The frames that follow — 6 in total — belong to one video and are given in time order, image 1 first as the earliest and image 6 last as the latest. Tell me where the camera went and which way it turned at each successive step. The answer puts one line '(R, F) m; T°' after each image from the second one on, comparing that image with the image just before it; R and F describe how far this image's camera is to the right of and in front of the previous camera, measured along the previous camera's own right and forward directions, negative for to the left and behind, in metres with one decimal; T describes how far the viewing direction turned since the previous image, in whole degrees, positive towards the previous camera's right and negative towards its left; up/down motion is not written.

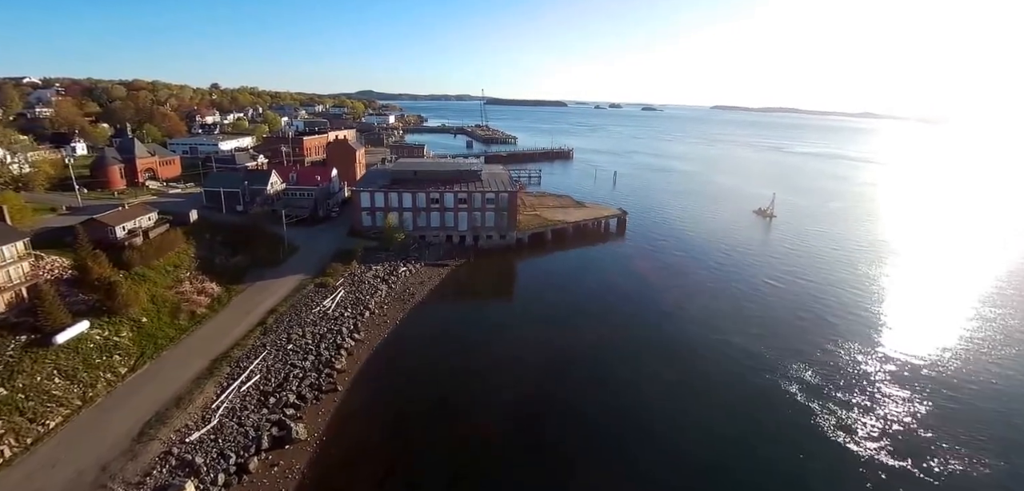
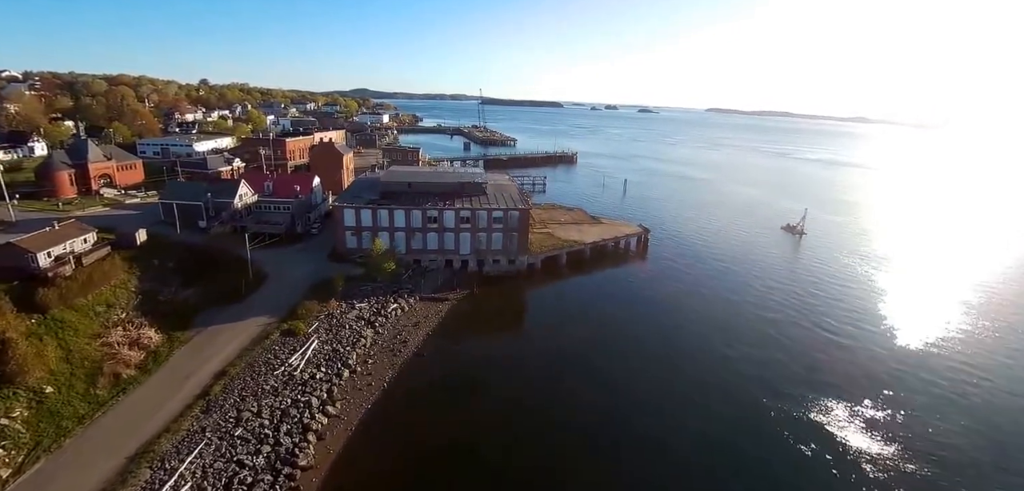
(-1.4, +6.4) m; +1°
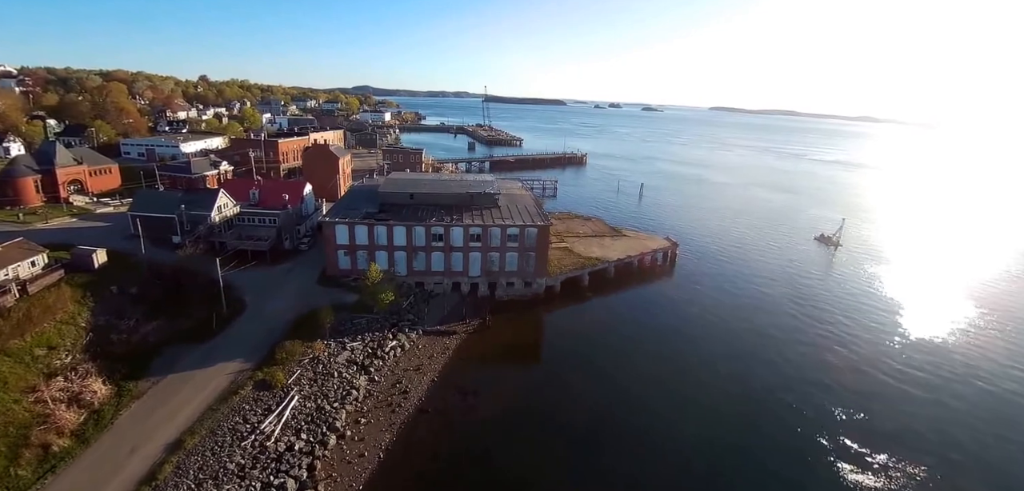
(-1.1, +4.7) m; 0°
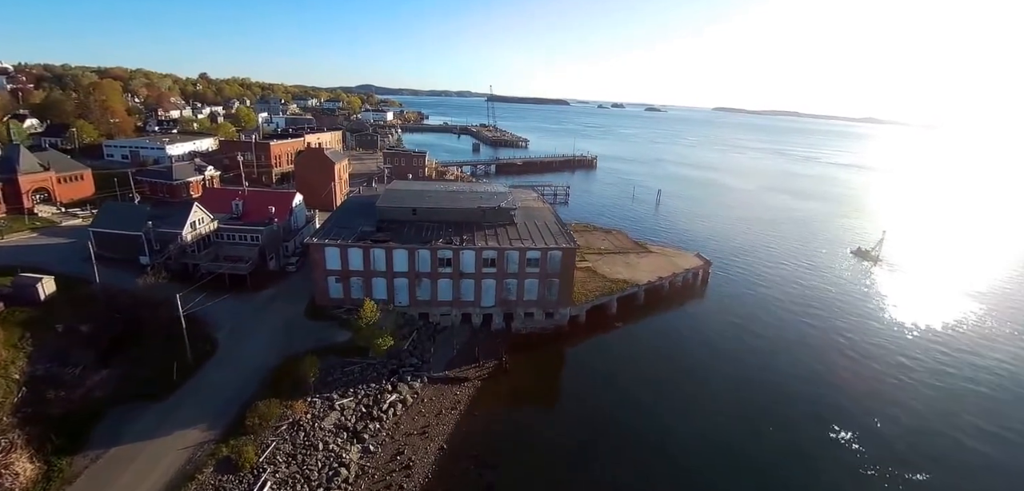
(-1.1, +4.5) m; 0°
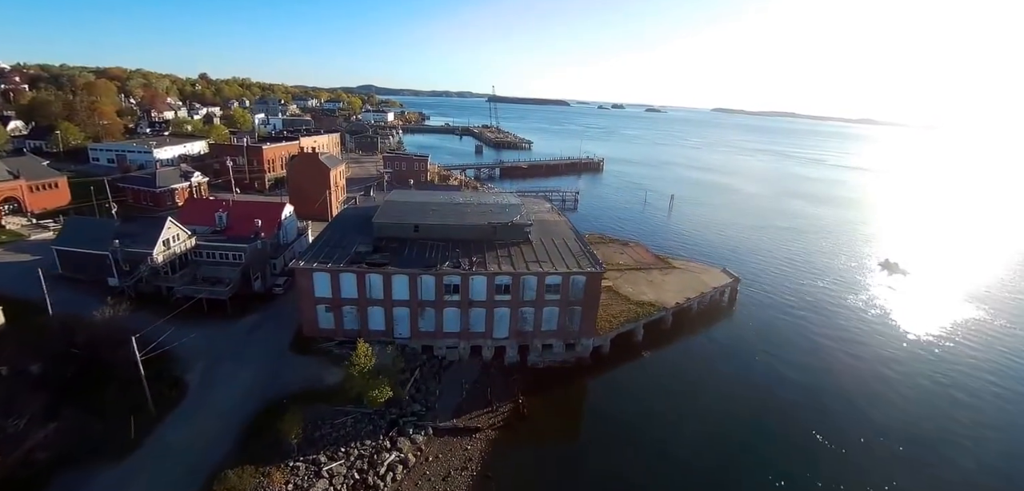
(-0.8, +3.3) m; 0°
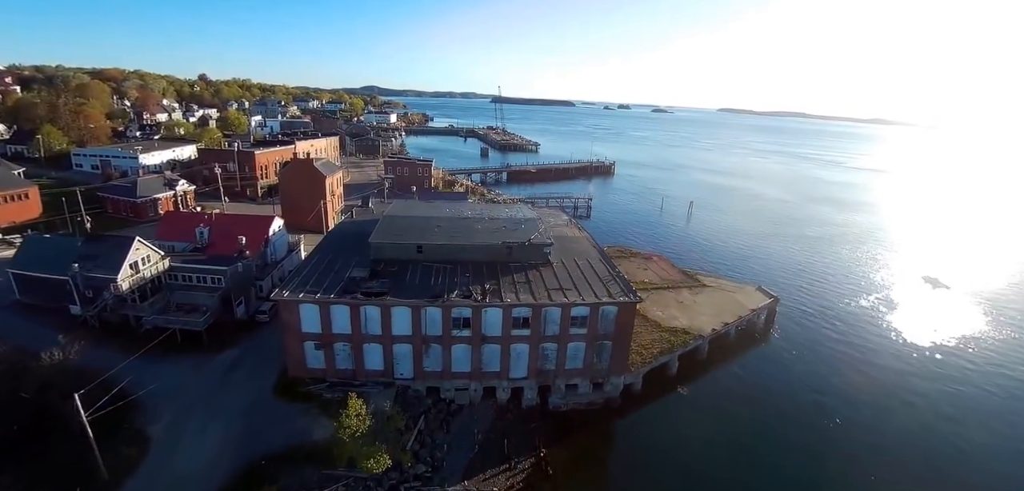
(-0.8, +3.4) m; 0°
